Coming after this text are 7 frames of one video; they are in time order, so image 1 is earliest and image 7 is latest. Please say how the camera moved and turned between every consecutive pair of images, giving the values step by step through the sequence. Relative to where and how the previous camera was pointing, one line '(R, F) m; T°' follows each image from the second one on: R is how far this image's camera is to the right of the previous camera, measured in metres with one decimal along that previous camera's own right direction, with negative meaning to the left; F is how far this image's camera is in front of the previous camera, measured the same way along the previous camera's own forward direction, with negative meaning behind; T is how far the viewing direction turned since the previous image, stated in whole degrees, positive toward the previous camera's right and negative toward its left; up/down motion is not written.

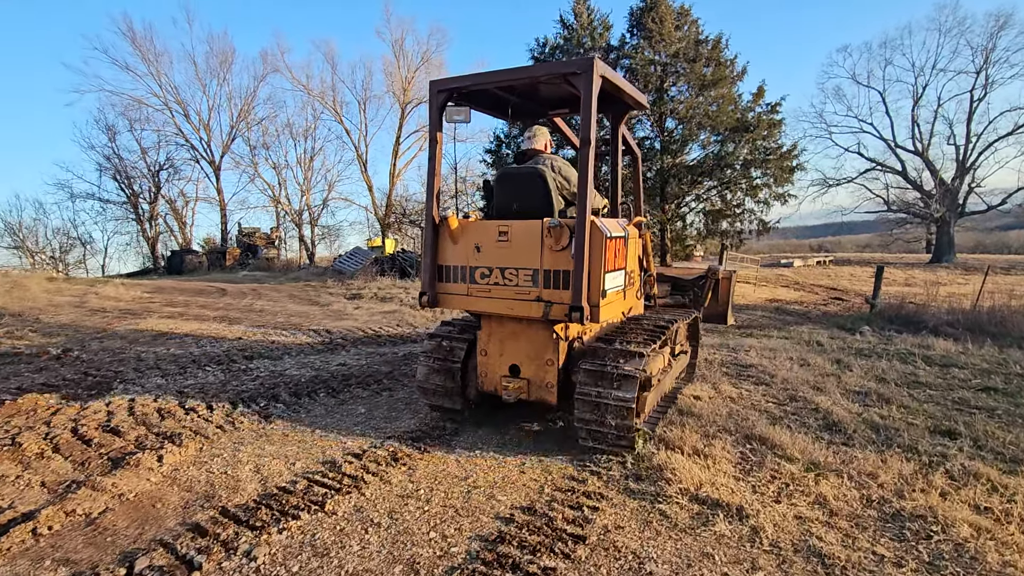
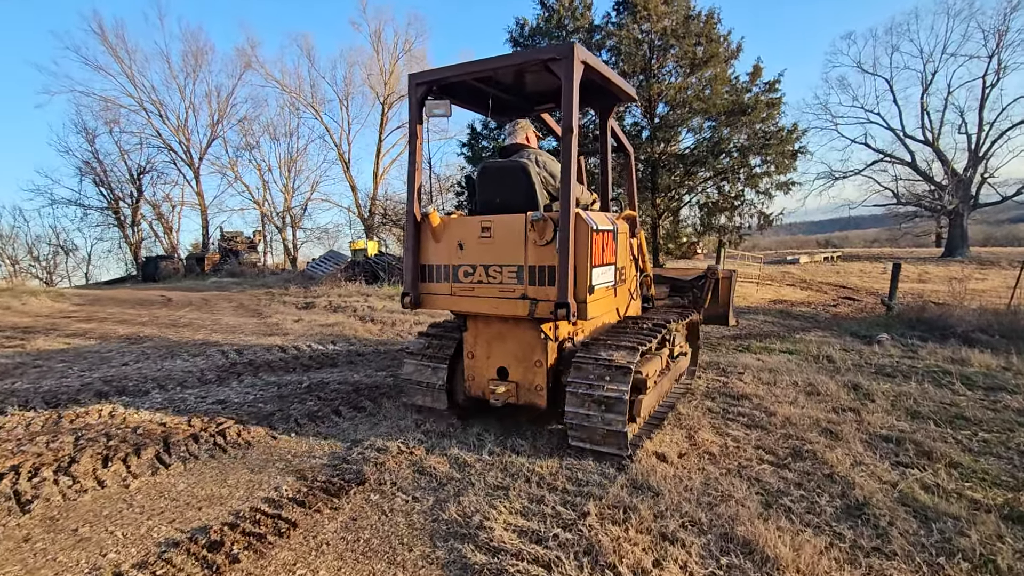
(+0.8, +1.4) m; -1°
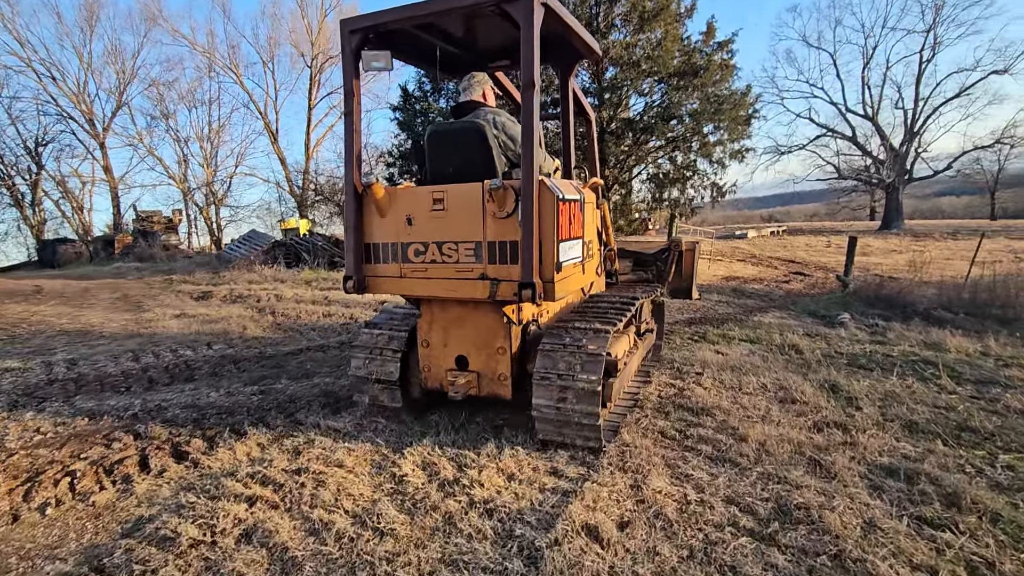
(+0.5, +1.2) m; +5°
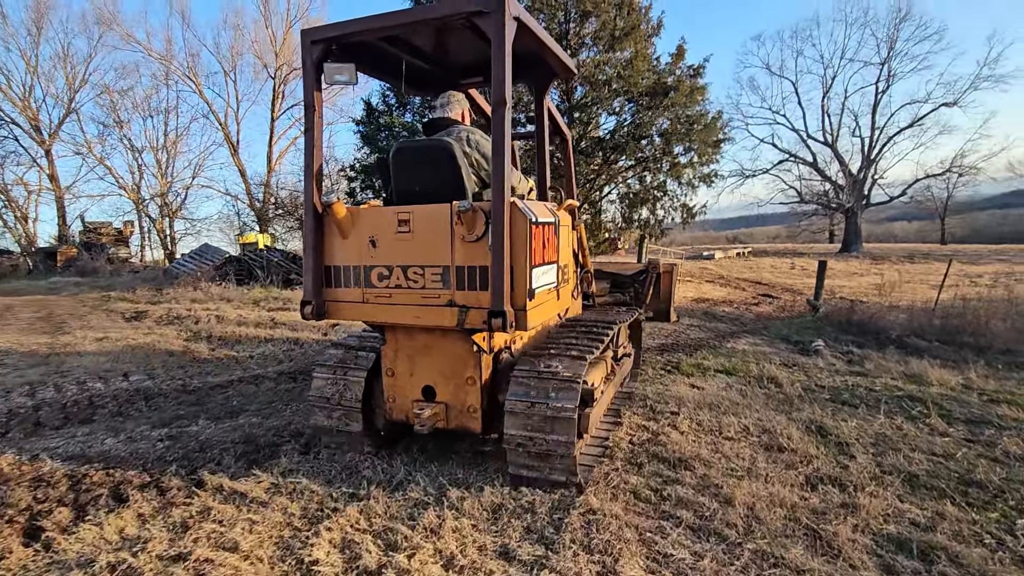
(+0.1, +0.5) m; +3°
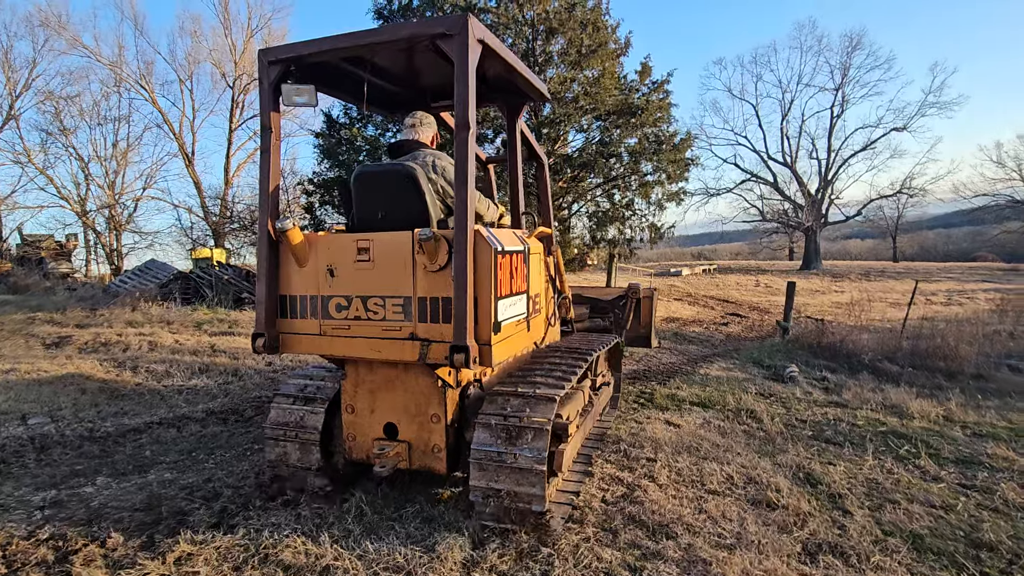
(+0.1, +0.5) m; +3°
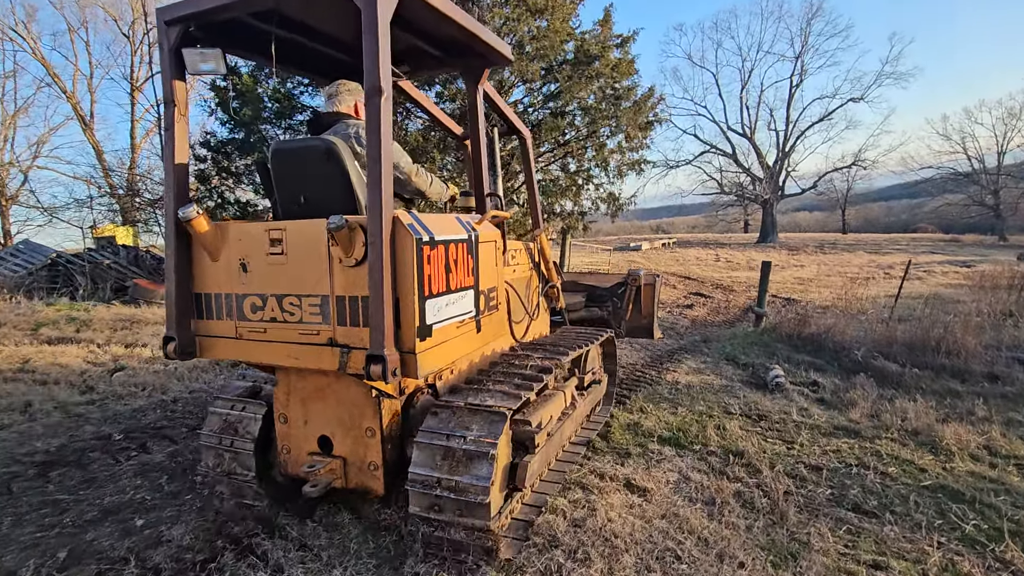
(+0.5, +1.7) m; +4°
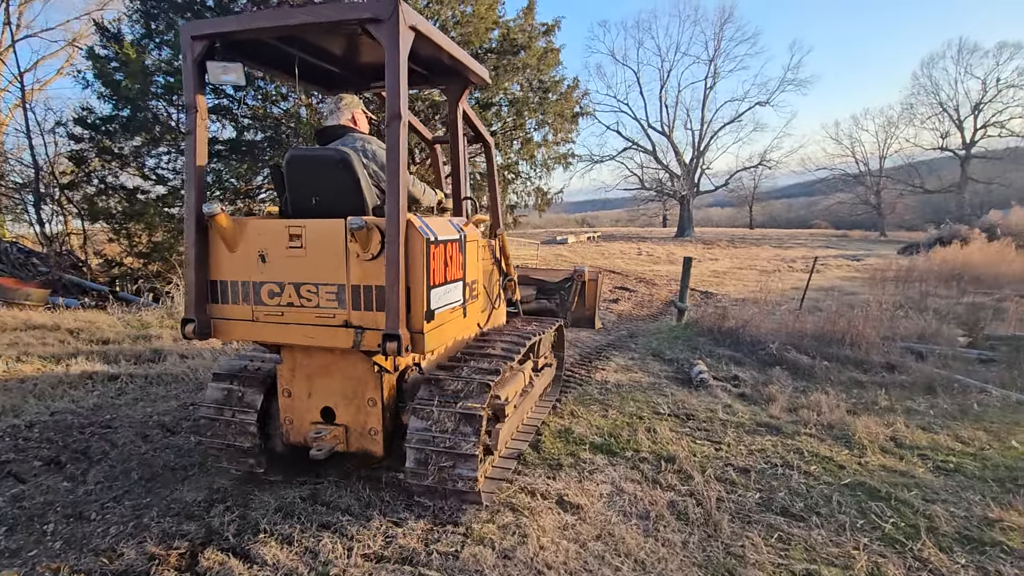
(0.0, +0.3) m; +8°
